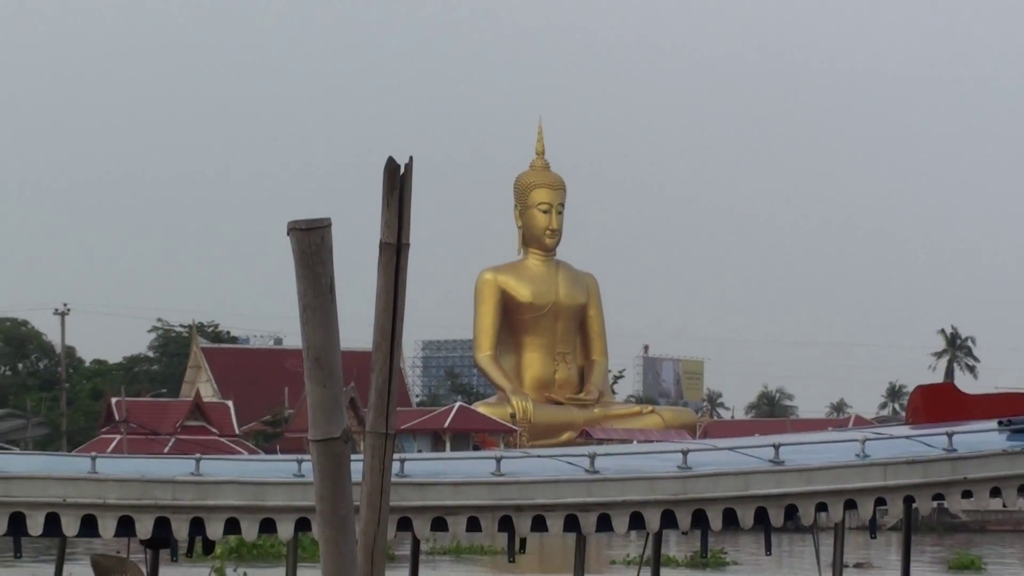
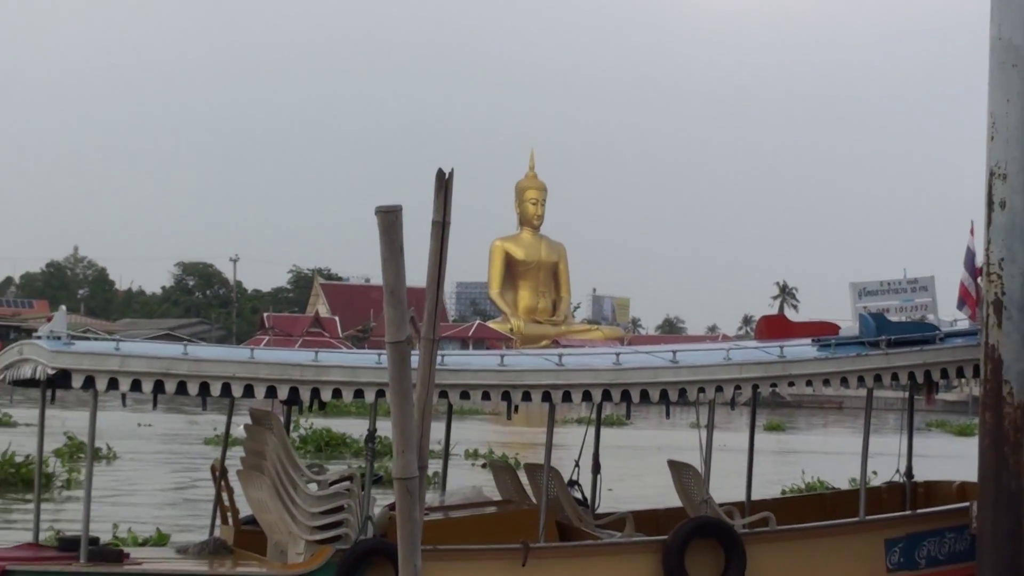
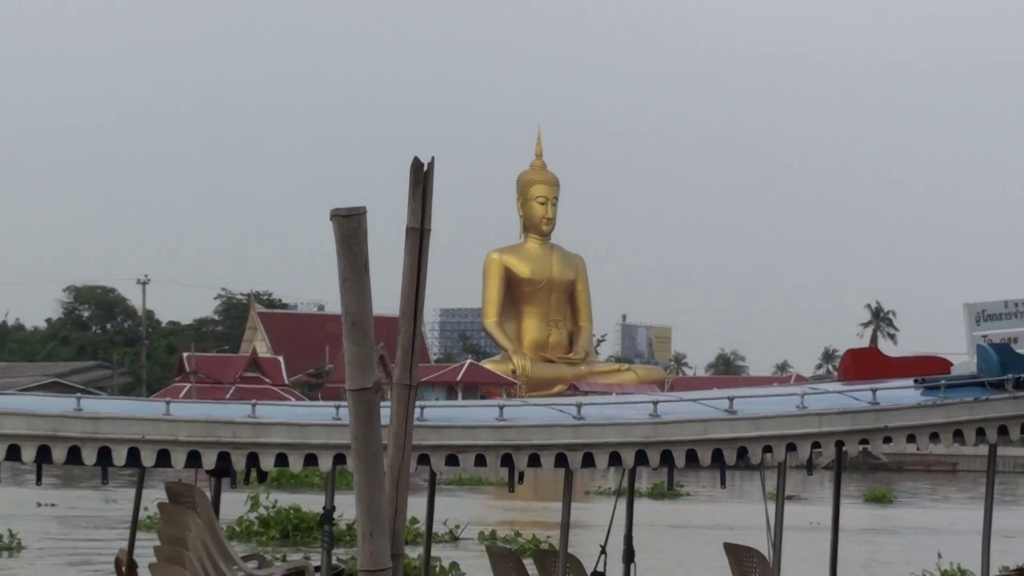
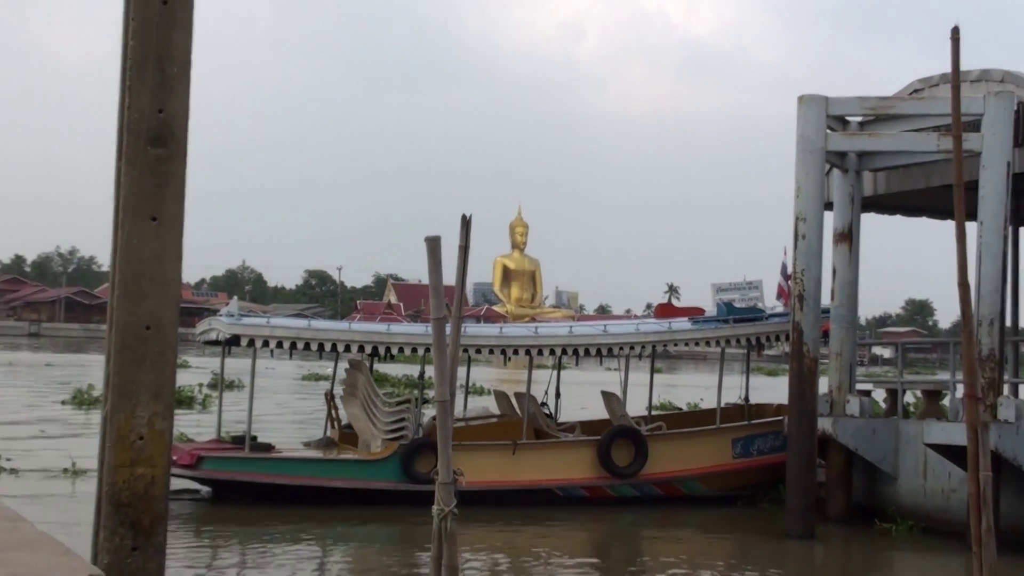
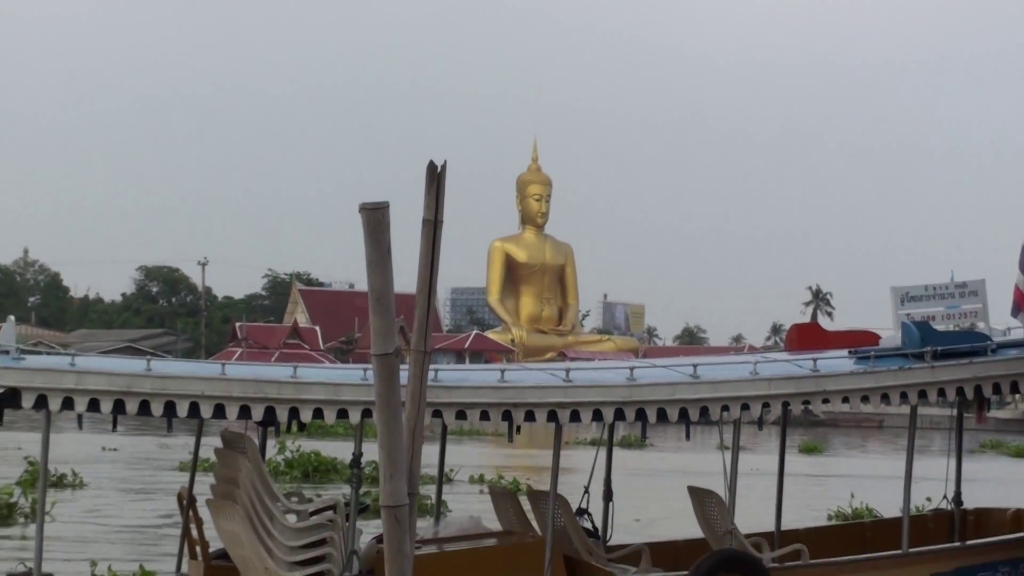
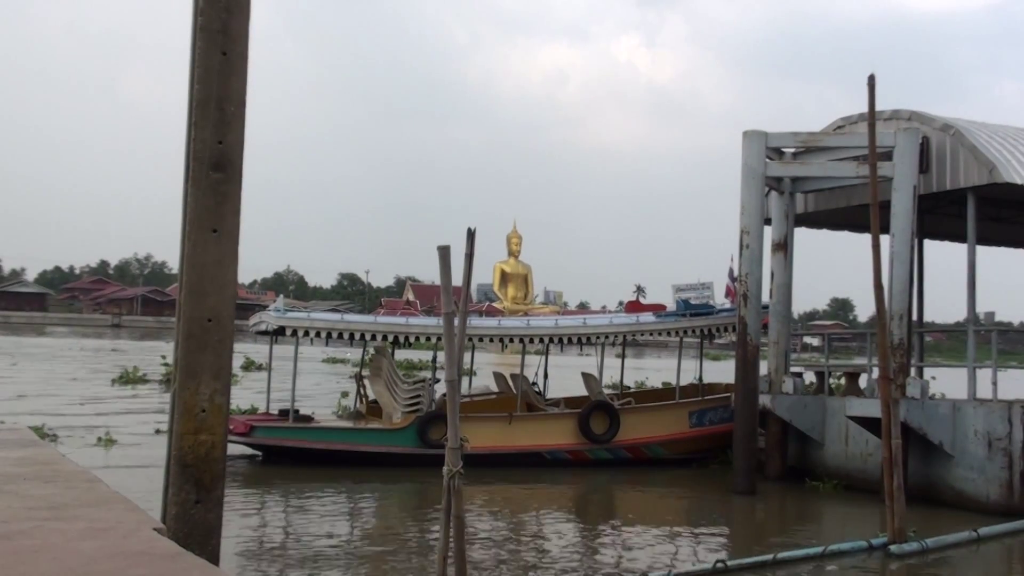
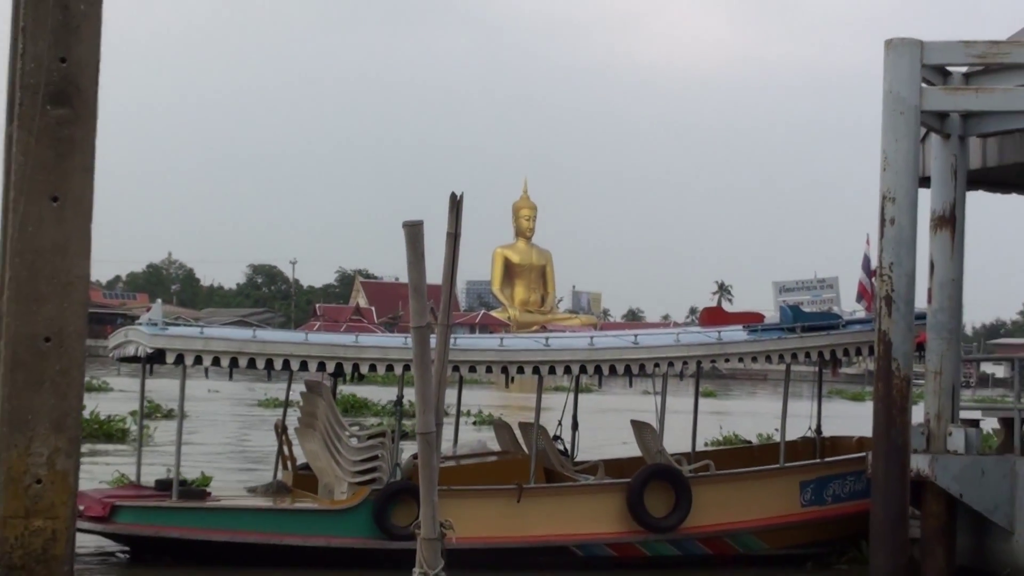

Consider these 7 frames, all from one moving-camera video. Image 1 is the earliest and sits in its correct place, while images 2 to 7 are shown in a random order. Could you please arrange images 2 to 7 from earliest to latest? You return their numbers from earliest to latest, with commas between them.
3, 5, 2, 7, 4, 6
